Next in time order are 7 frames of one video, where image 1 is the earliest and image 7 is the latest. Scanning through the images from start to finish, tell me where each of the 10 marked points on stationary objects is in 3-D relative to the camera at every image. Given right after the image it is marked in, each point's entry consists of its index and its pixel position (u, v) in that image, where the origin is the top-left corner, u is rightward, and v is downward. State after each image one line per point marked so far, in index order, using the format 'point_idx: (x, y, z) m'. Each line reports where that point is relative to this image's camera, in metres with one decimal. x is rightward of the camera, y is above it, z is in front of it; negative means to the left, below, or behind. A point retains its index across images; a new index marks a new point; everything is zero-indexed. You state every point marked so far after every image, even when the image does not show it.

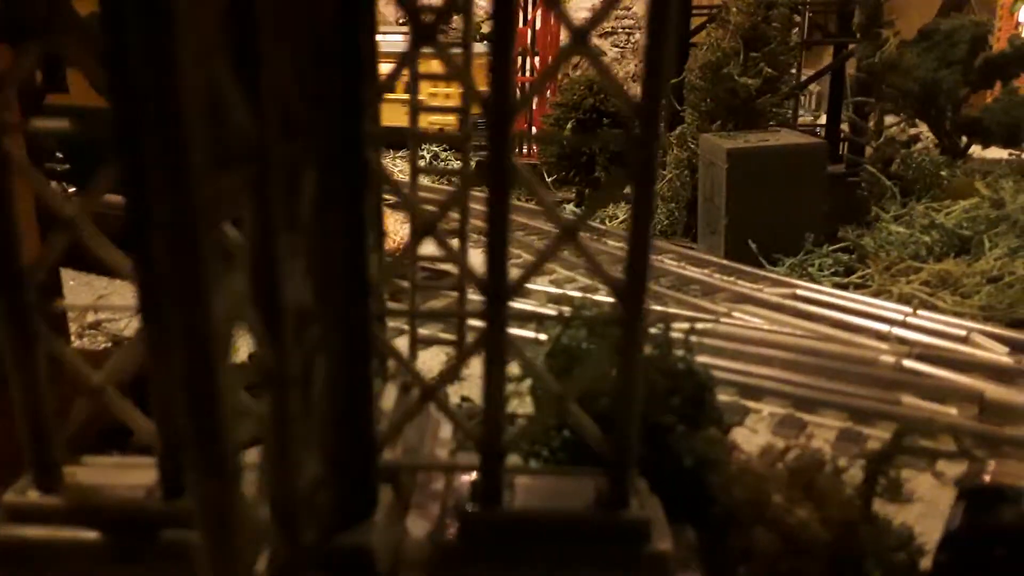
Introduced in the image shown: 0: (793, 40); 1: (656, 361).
0: (+2.7, +2.4, +6.2) m
1: (+0.6, -0.3, +2.4) m
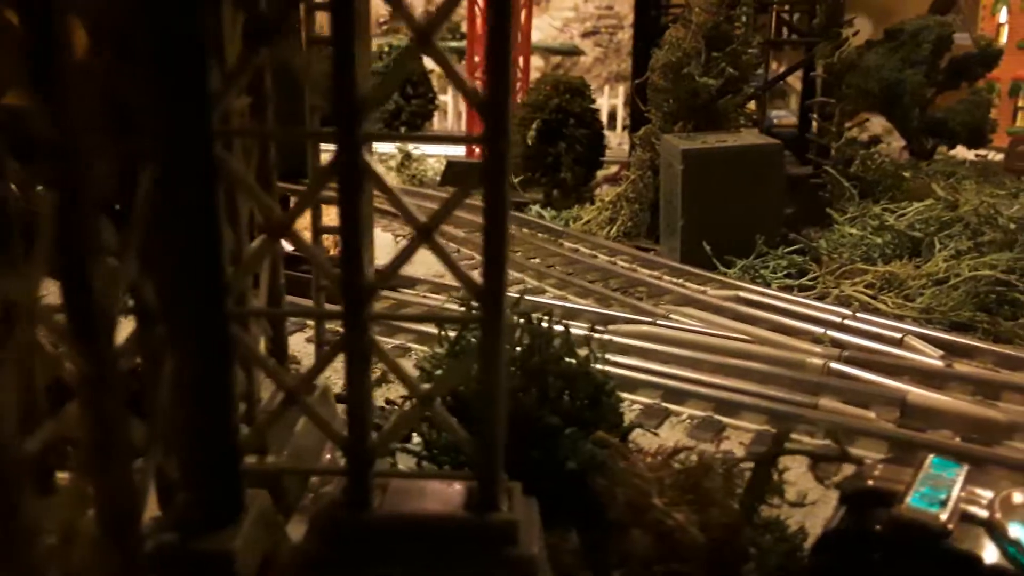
0: (+2.3, +2.4, +6.2) m
1: (+0.2, -0.3, +2.3) m
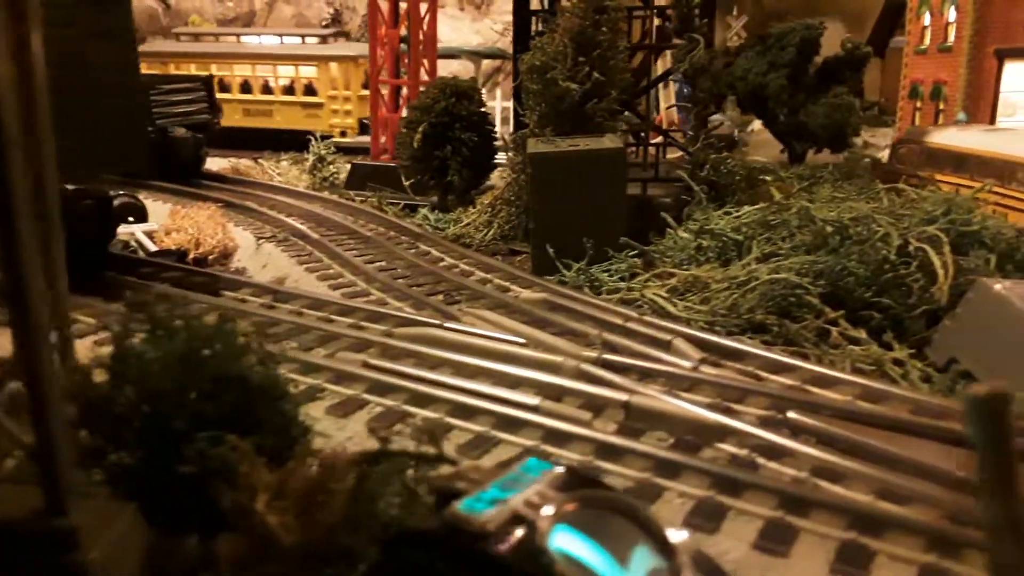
0: (+1.1, +2.3, +6.2) m
1: (-1.1, -0.3, +2.3) m
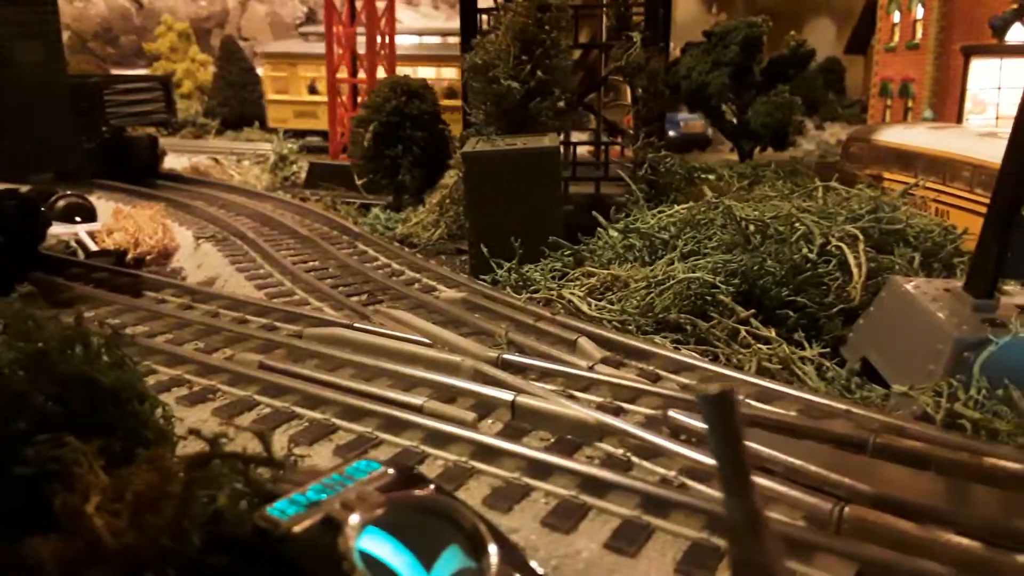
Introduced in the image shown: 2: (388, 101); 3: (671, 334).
0: (+0.5, +2.4, +6.1) m
1: (-1.7, -0.3, +2.3) m
2: (-1.3, +2.0, +7.0) m
3: (+1.0, -0.3, +3.9) m
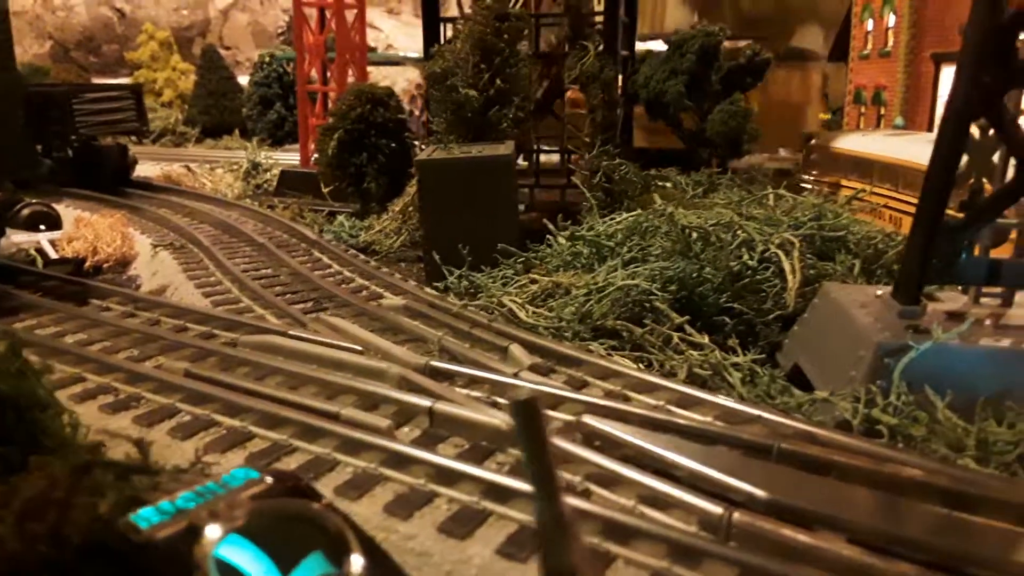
0: (+0.1, +2.3, +6.2) m
1: (-2.1, -0.3, +2.3) m
2: (-1.7, +2.0, +7.0) m
3: (+0.6, -0.3, +3.9) m
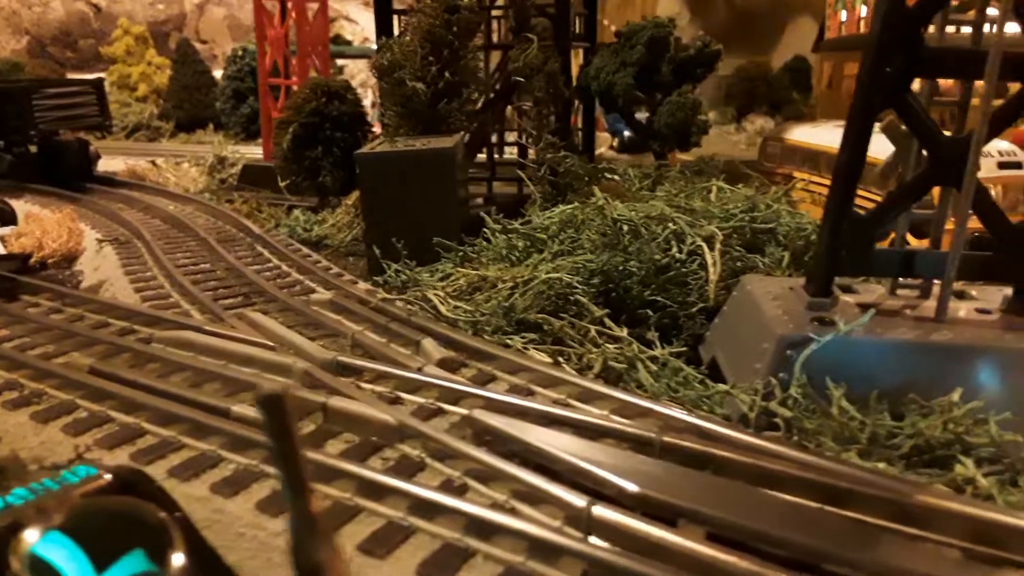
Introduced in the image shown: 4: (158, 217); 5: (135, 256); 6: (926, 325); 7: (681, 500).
0: (-0.3, +2.3, +6.1) m
1: (-2.5, -0.3, +2.3) m
2: (-2.2, +2.0, +7.0) m
3: (+0.1, -0.3, +3.9) m
4: (-3.6, +0.7, +6.5) m
5: (-3.2, +0.3, +5.4) m
6: (+2.1, -0.2, +3.2) m
7: (+0.6, -0.8, +2.3) m
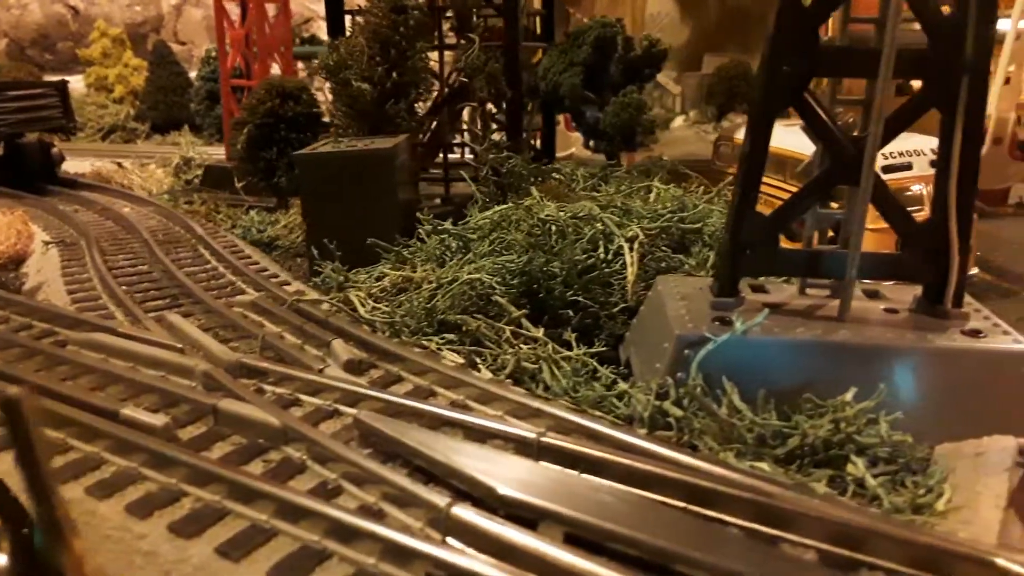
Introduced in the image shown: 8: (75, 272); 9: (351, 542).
0: (-0.8, +2.3, +6.1) m
1: (-3.0, -0.3, +2.3) m
2: (-2.7, +2.0, +7.0) m
3: (-0.4, -0.3, +3.9) m
4: (-4.1, +0.7, +6.6) m
5: (-3.7, +0.3, +5.4) m
6: (+1.6, -0.2, +3.2) m
7: (+0.1, -0.8, +2.3) m
8: (-3.5, +0.1, +5.1) m
9: (-0.6, -0.9, +2.3) m
